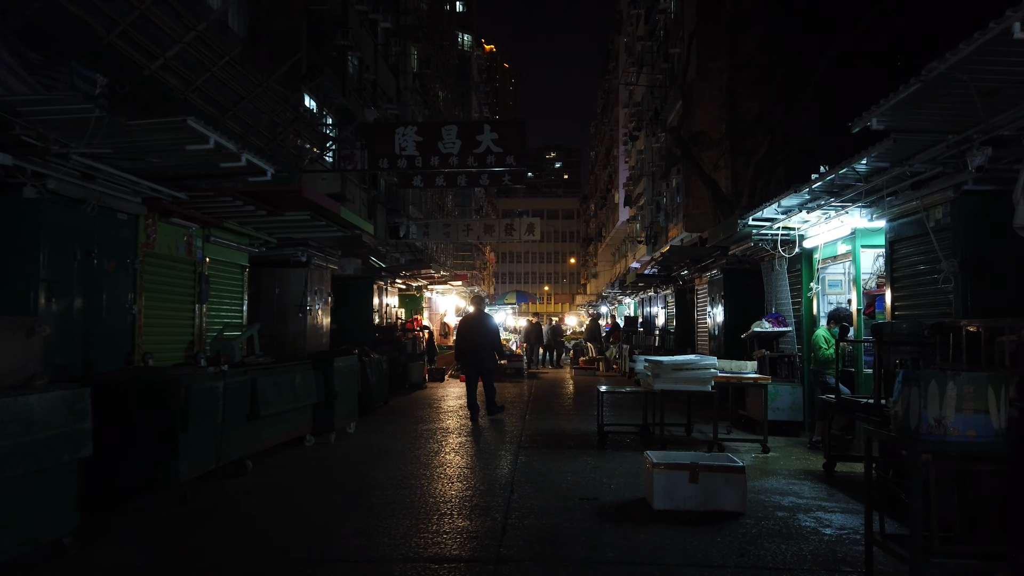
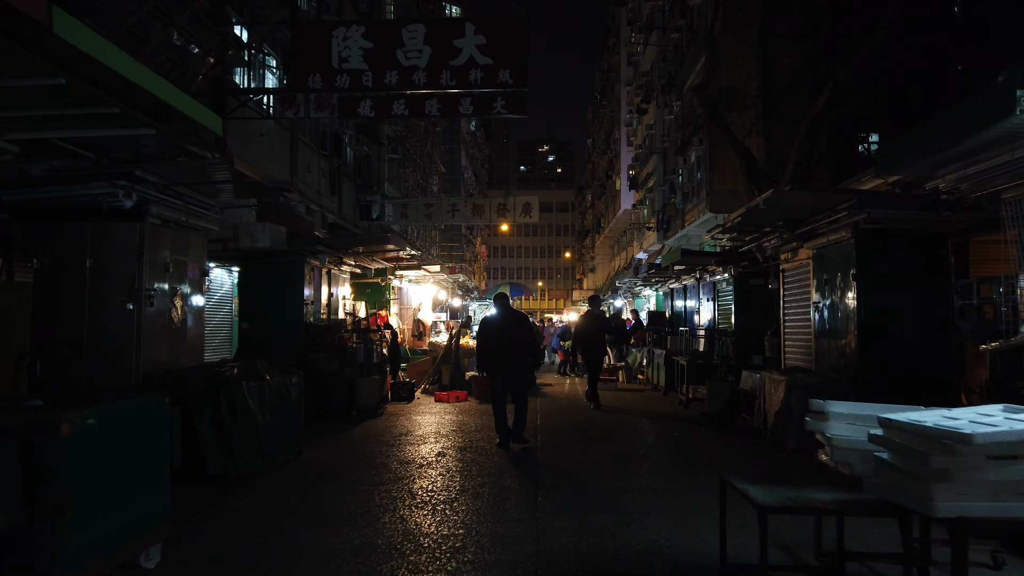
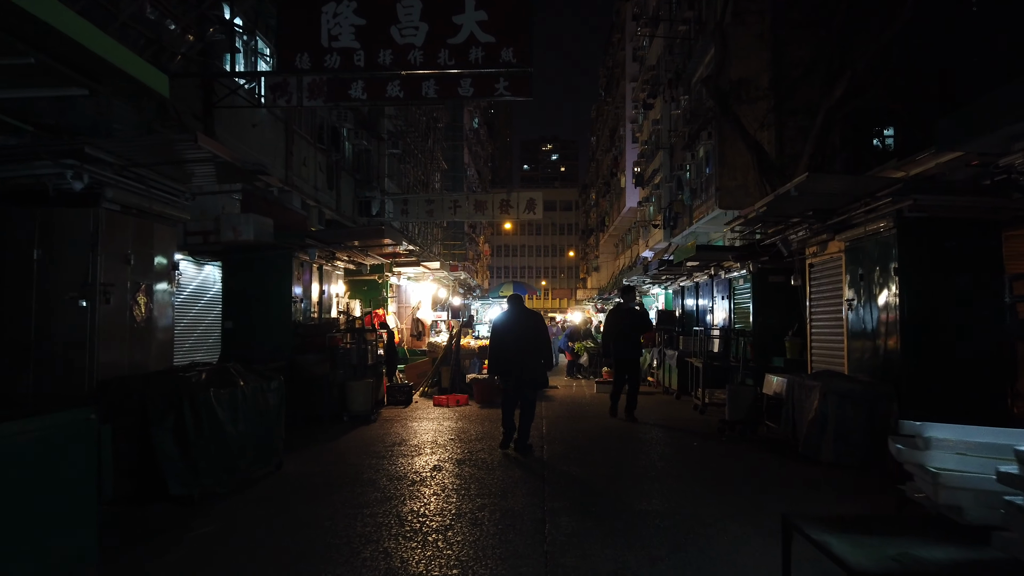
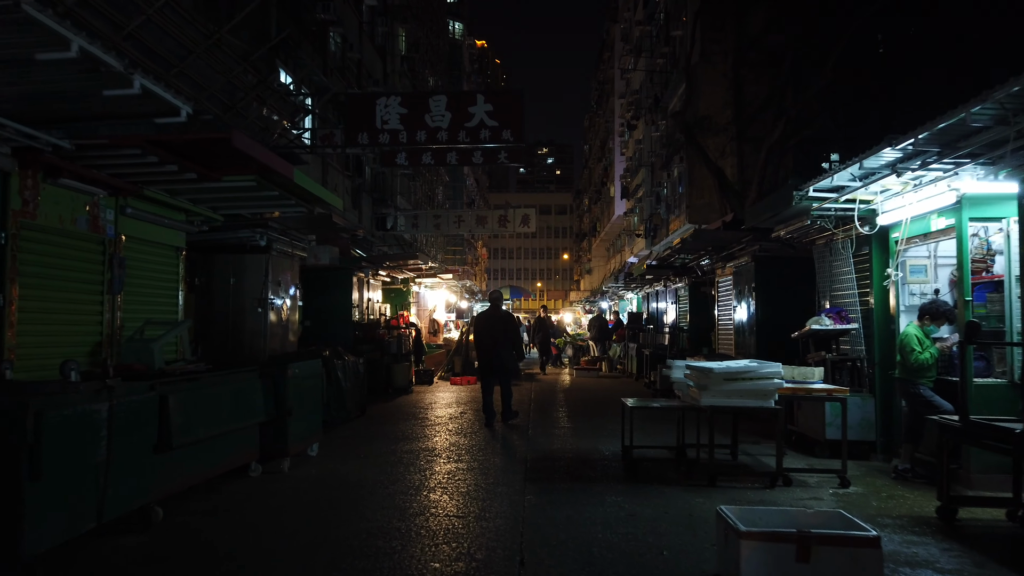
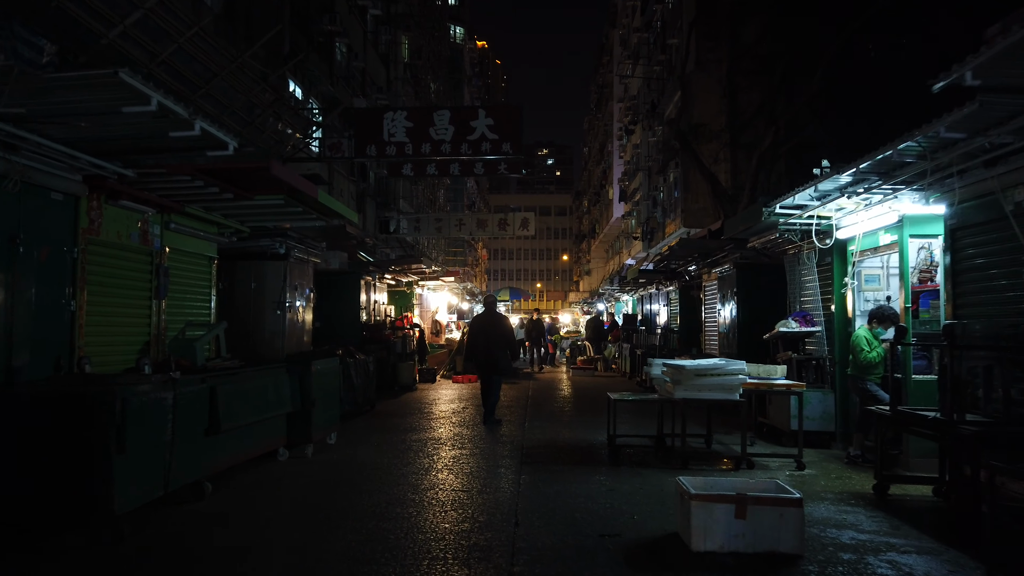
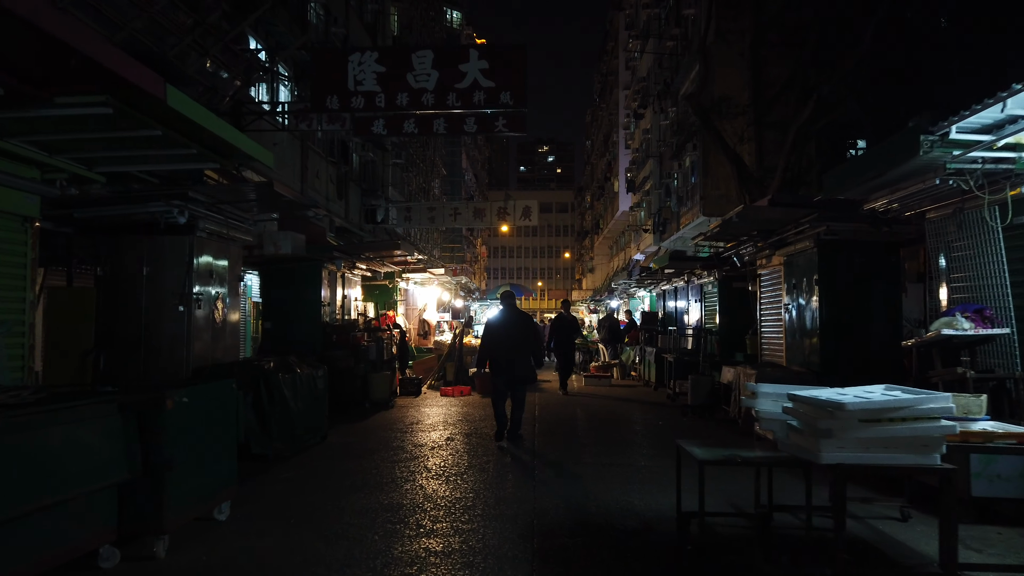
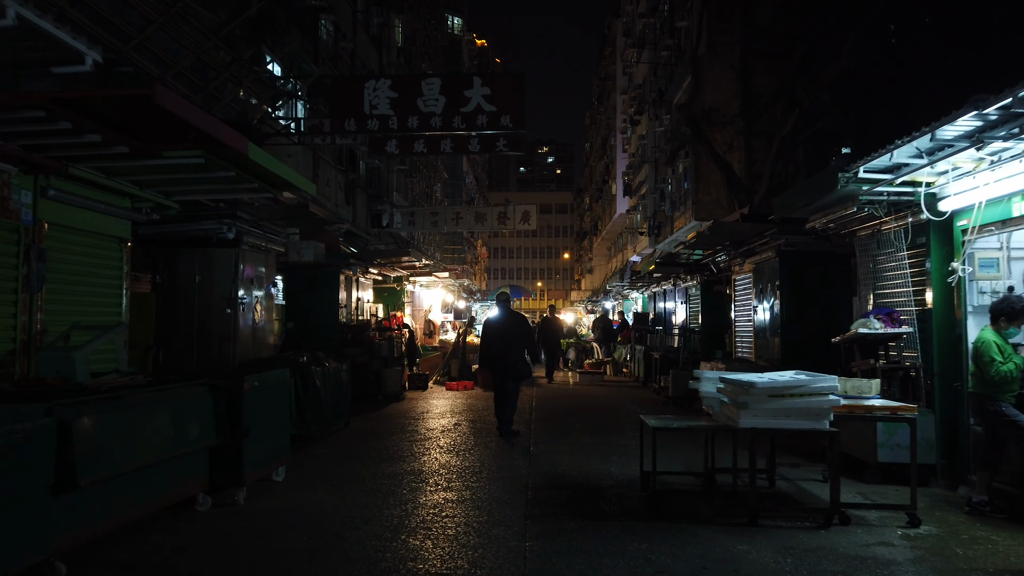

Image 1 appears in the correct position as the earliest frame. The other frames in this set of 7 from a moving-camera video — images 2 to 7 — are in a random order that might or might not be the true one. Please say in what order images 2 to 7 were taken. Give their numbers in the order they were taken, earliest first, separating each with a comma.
5, 4, 7, 6, 2, 3
